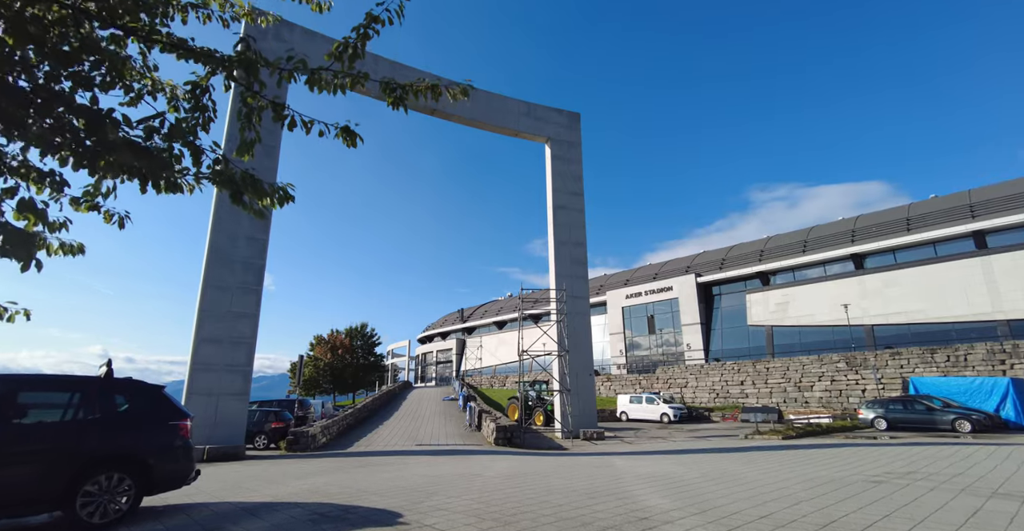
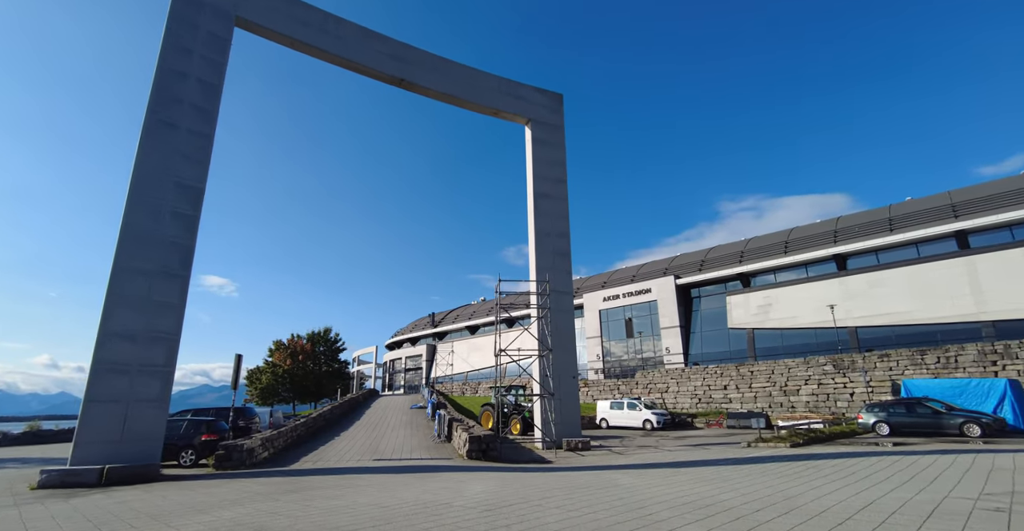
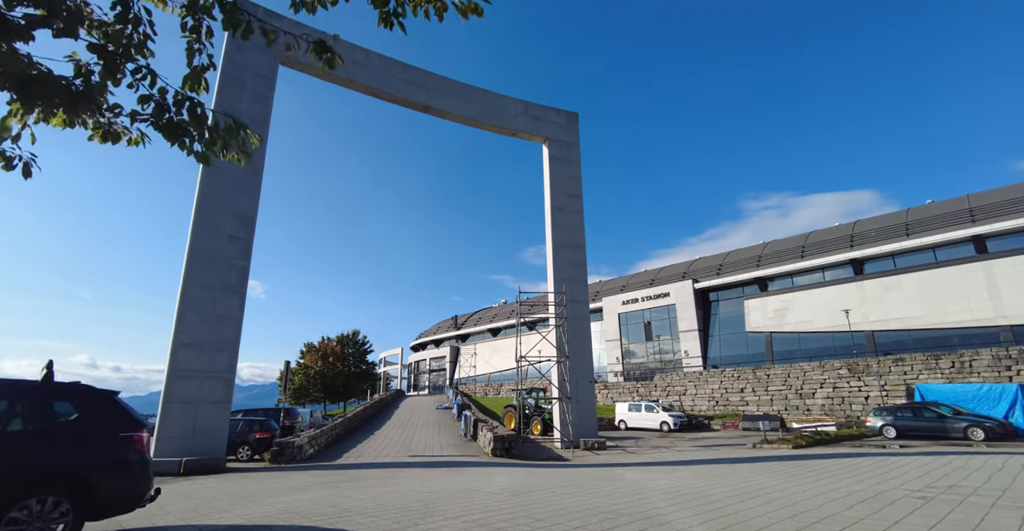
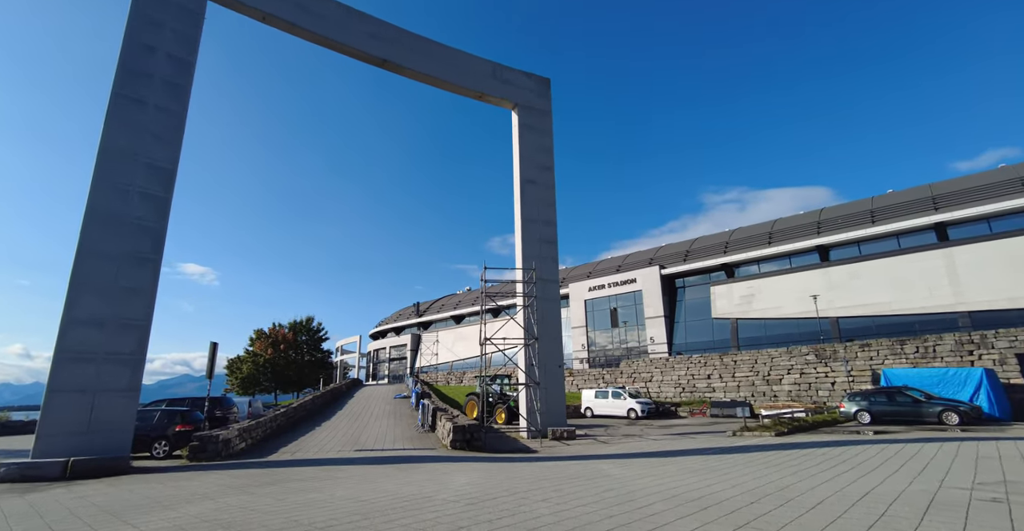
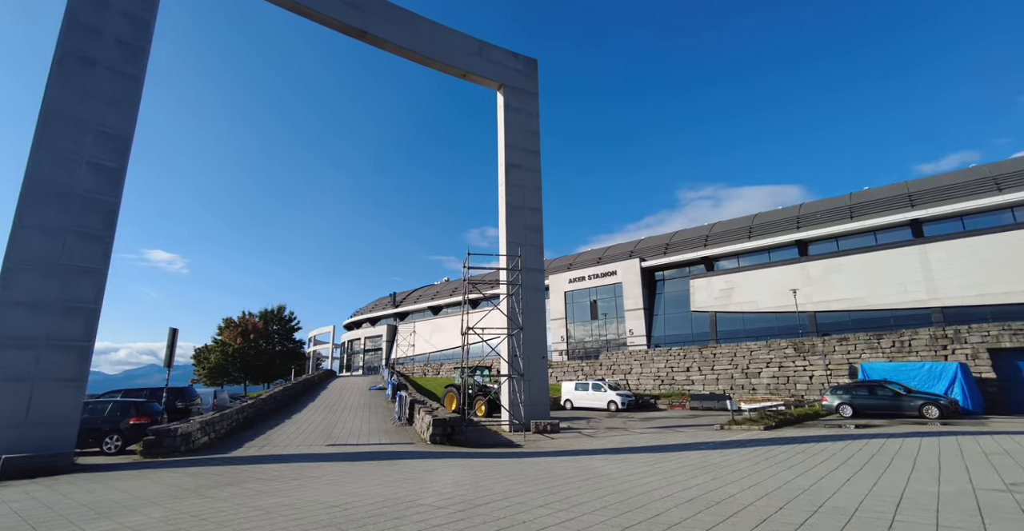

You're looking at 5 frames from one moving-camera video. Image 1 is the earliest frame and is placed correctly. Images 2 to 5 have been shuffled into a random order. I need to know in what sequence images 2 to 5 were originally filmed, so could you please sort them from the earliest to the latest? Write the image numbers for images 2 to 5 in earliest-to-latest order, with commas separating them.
3, 2, 4, 5
